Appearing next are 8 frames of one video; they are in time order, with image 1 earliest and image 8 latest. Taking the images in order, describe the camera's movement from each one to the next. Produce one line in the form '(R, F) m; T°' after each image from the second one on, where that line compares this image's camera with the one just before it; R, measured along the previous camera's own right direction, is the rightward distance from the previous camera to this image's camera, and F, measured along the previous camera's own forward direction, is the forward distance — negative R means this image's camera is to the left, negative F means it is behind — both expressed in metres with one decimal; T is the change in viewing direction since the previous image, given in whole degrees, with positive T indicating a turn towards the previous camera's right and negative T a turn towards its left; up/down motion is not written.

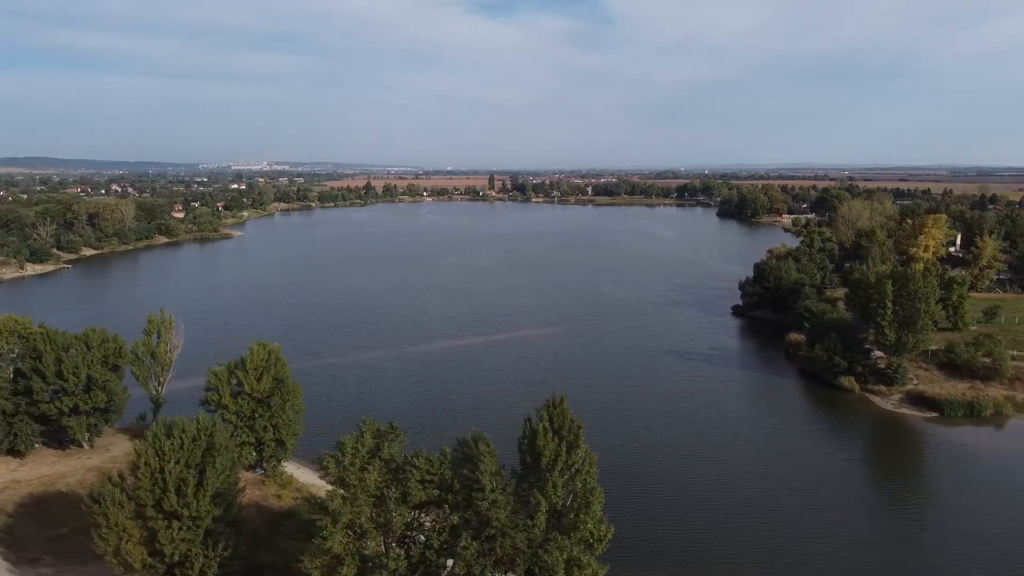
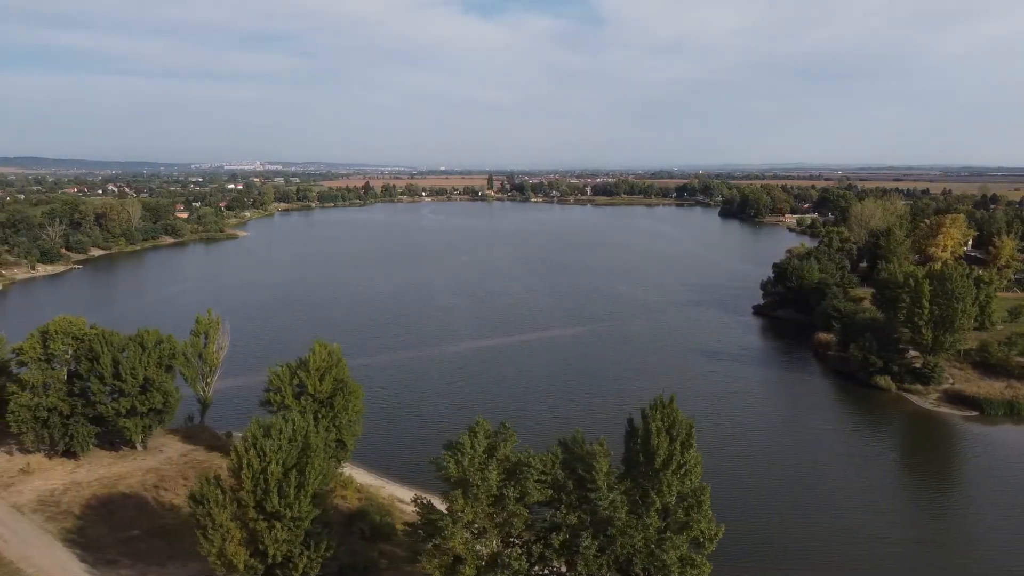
(-1.1, 0.0) m; 0°
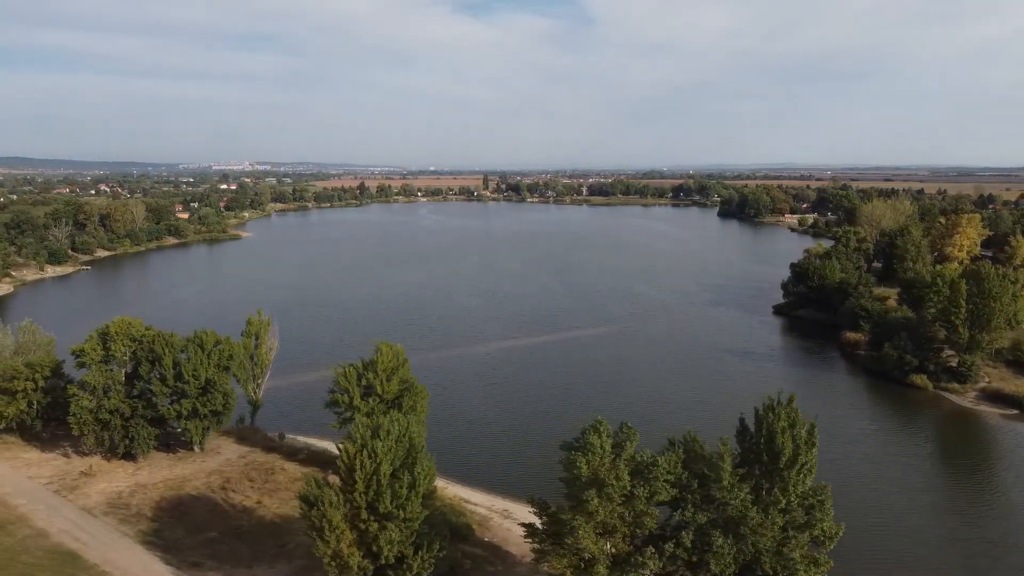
(-1.3, 0.0) m; 0°
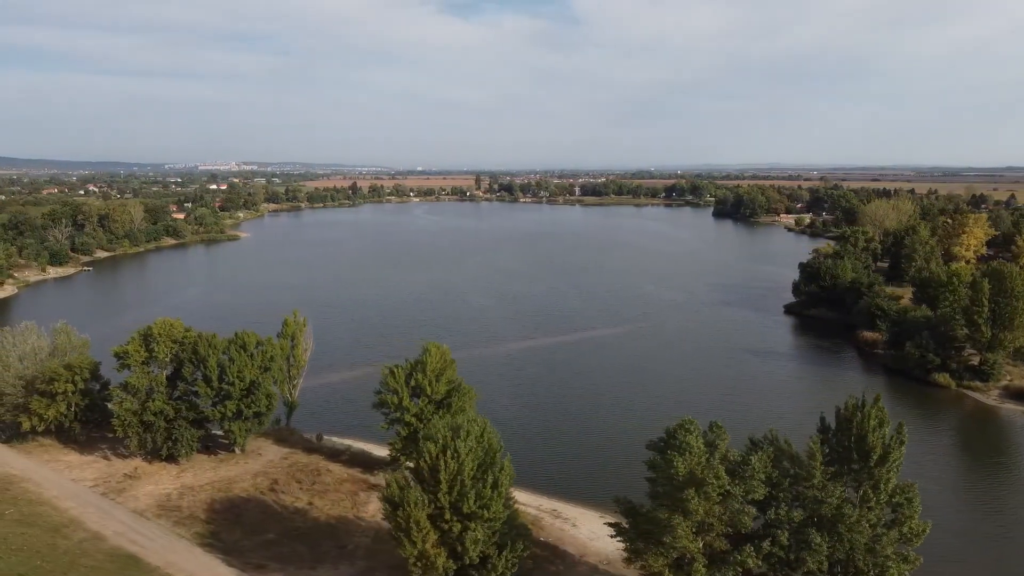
(-1.0, 0.0) m; +1°
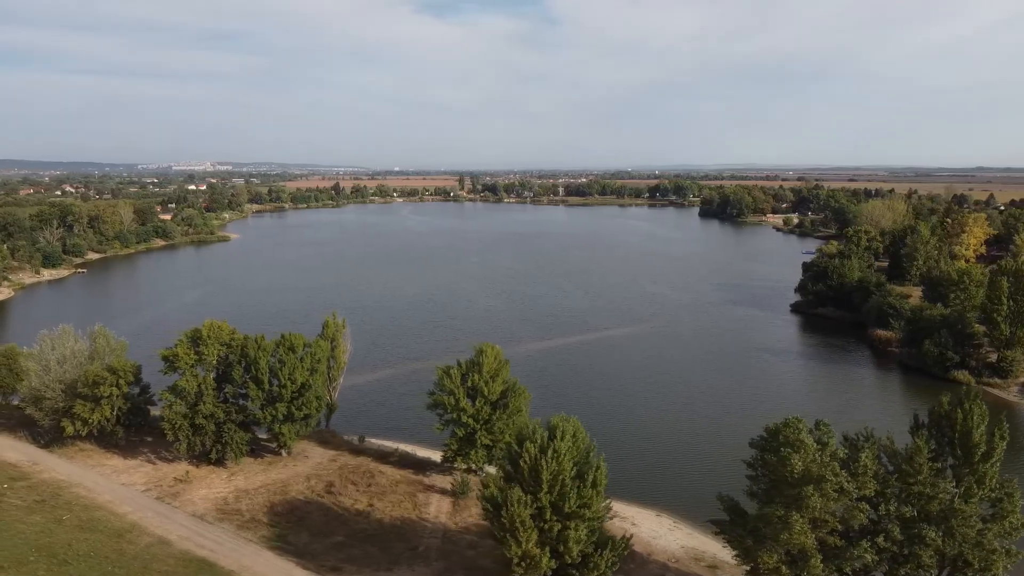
(-1.3, 0.0) m; +1°
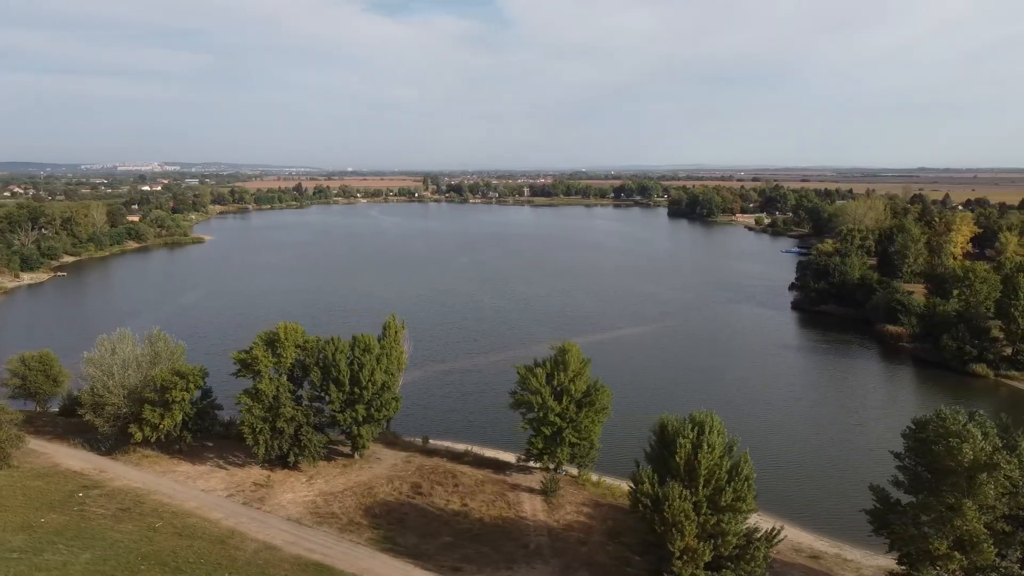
(-2.1, 0.0) m; +3°
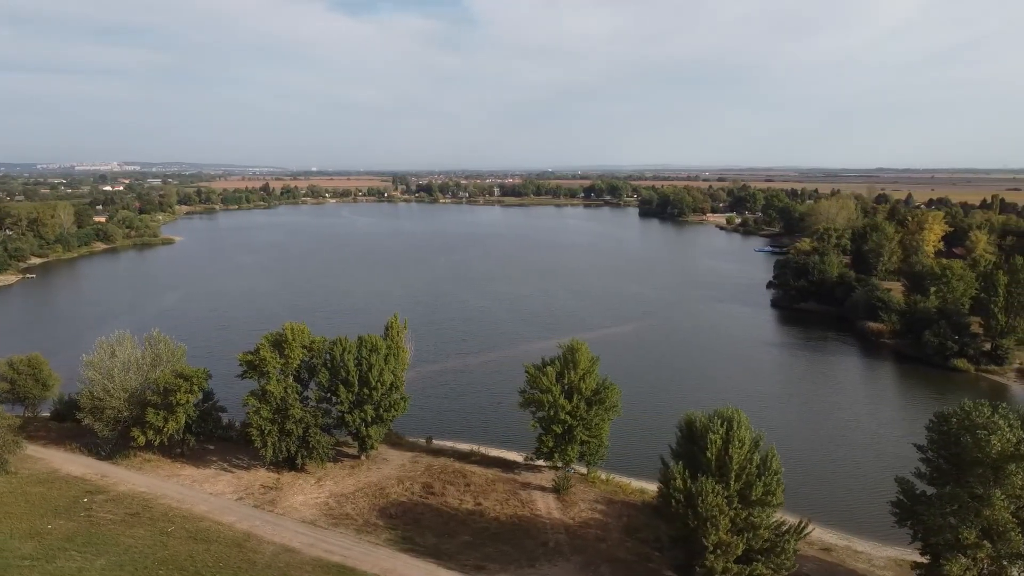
(-0.7, -0.1) m; +2°
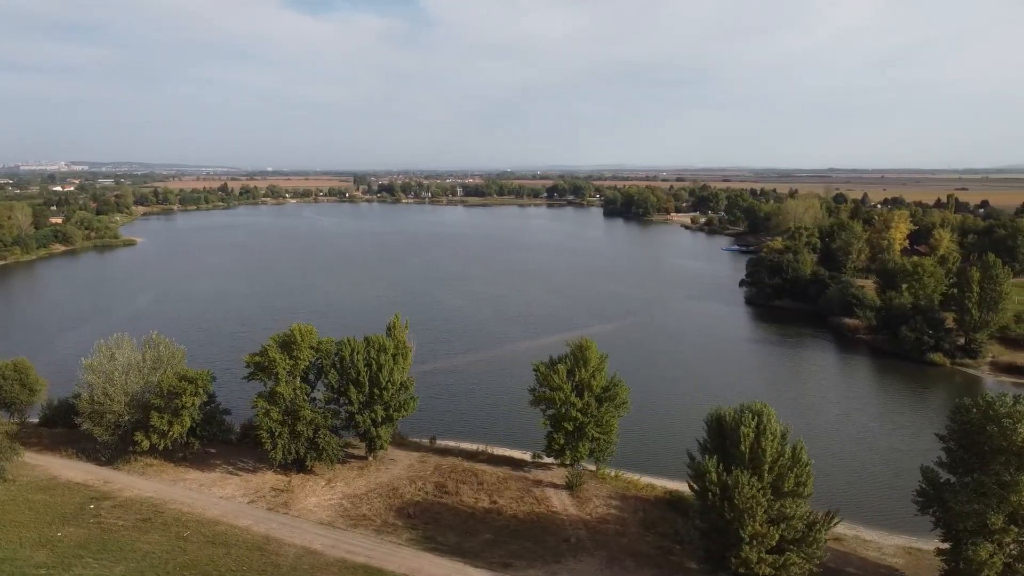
(-0.8, -0.1) m; +3°
